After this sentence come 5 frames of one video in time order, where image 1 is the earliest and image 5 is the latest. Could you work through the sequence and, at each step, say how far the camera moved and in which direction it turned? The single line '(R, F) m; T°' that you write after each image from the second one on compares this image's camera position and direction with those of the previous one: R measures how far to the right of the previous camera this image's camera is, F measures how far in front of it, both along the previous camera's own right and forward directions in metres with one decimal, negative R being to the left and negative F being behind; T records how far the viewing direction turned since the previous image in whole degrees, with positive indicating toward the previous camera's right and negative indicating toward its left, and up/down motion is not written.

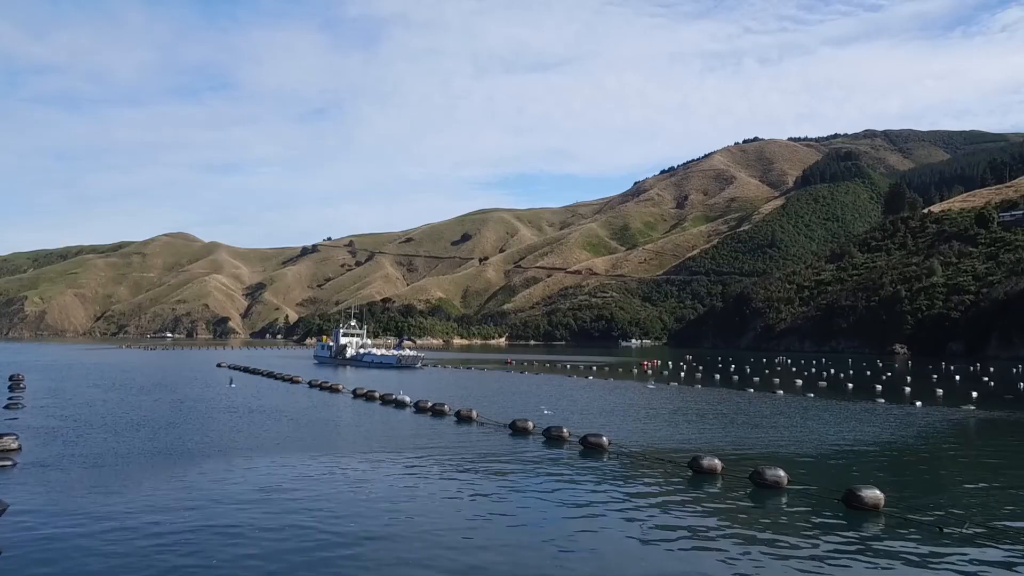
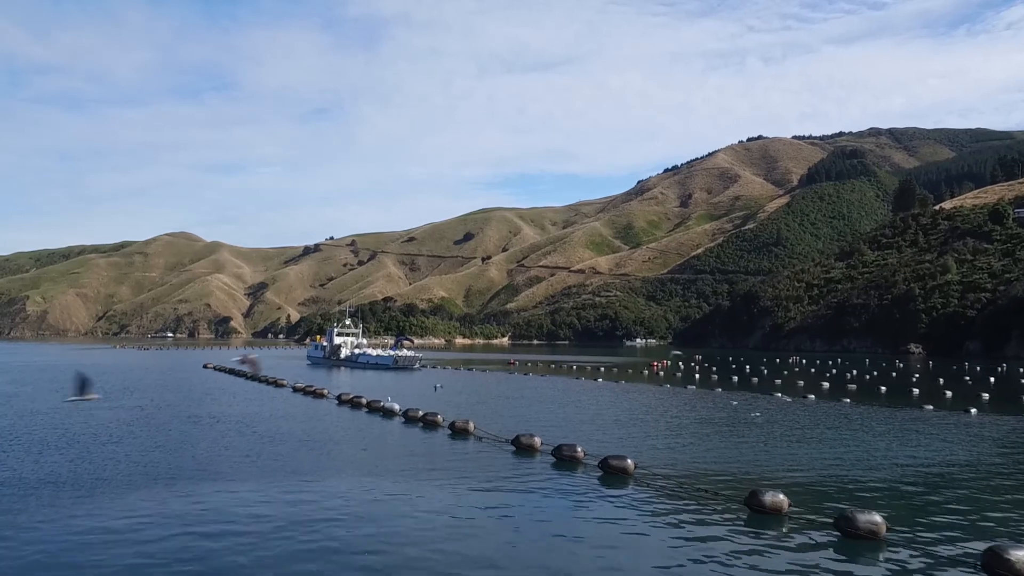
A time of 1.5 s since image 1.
(0.0, +5.0) m; 0°
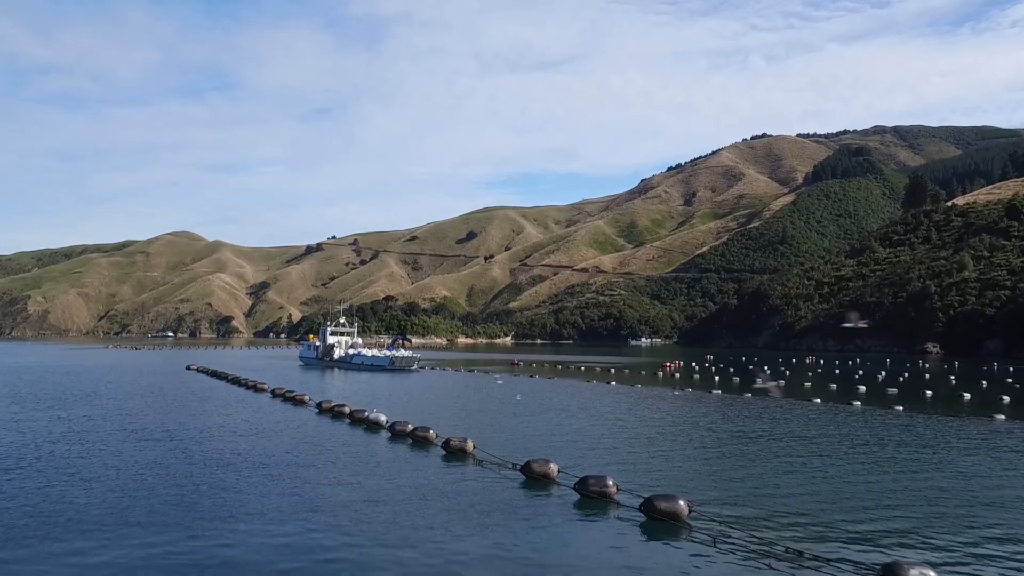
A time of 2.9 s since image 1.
(-0.2, +5.6) m; 0°
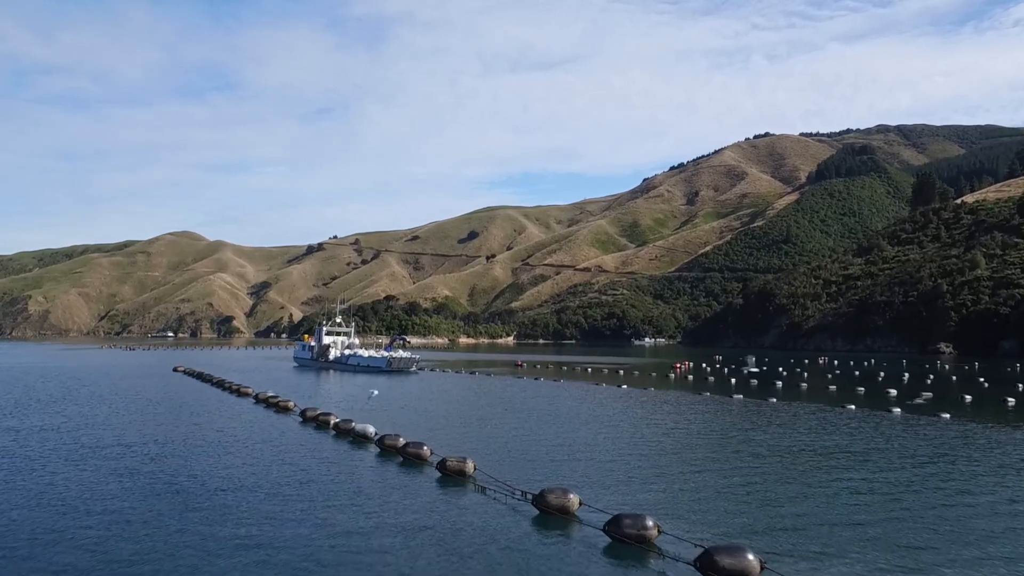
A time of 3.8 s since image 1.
(-0.2, +3.9) m; 0°
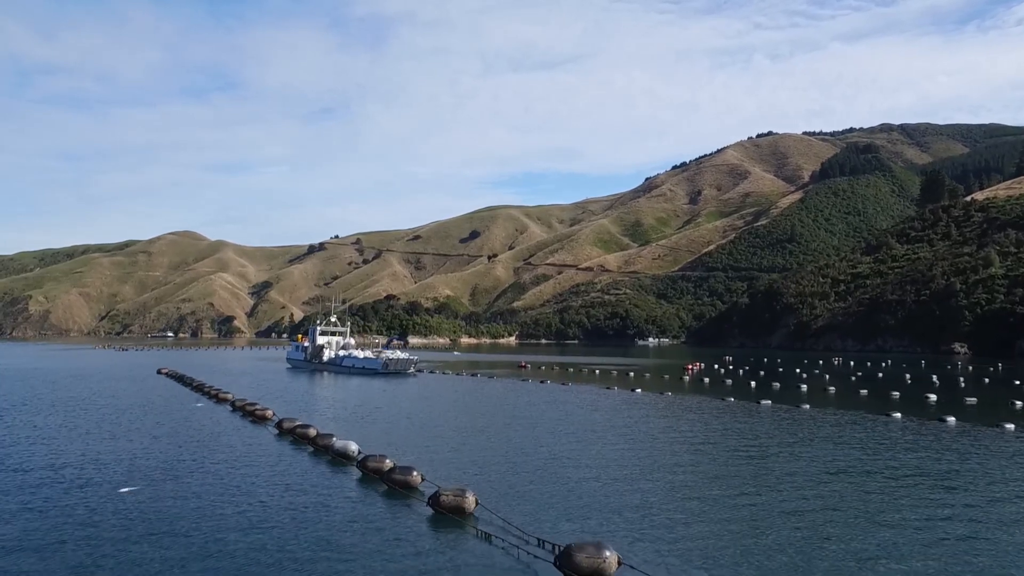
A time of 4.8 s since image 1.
(-0.2, +4.3) m; 0°
